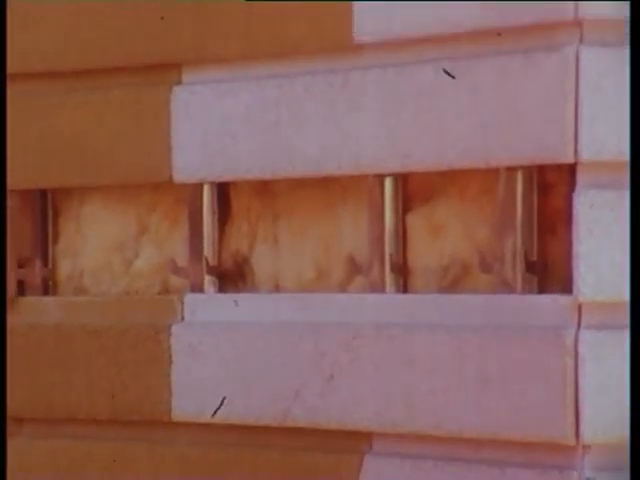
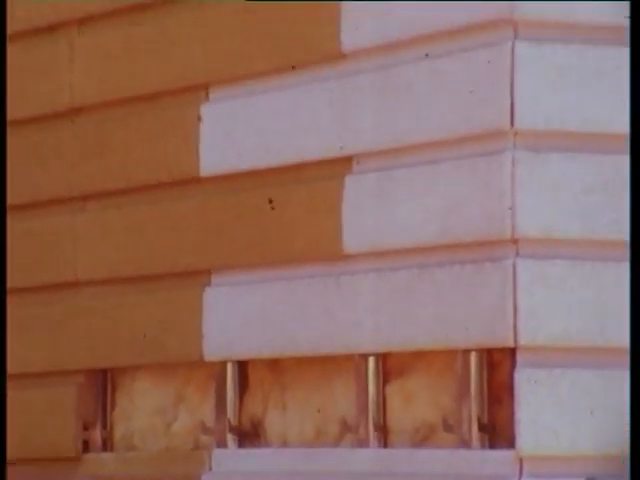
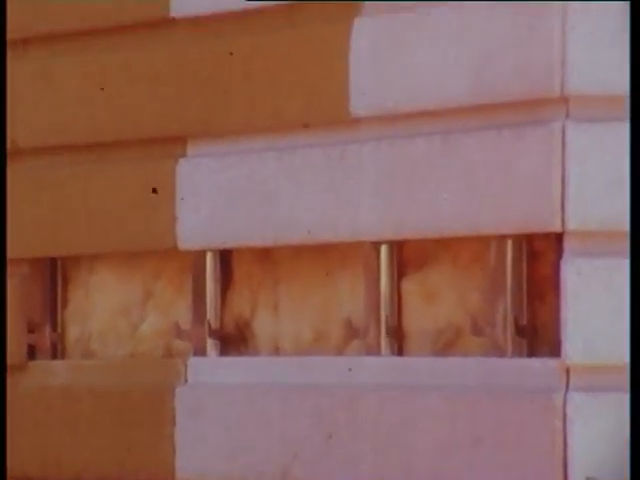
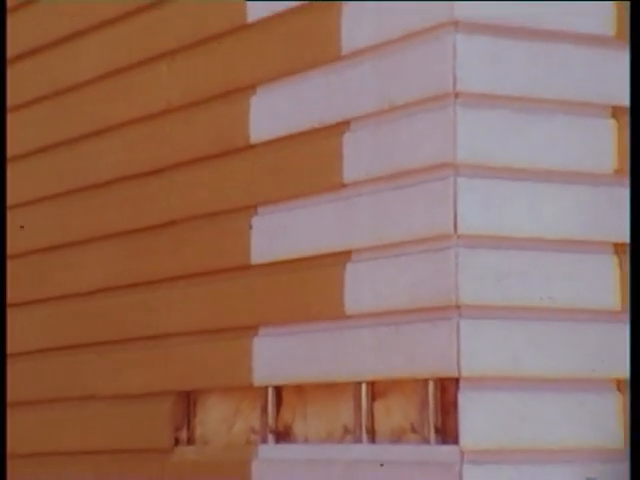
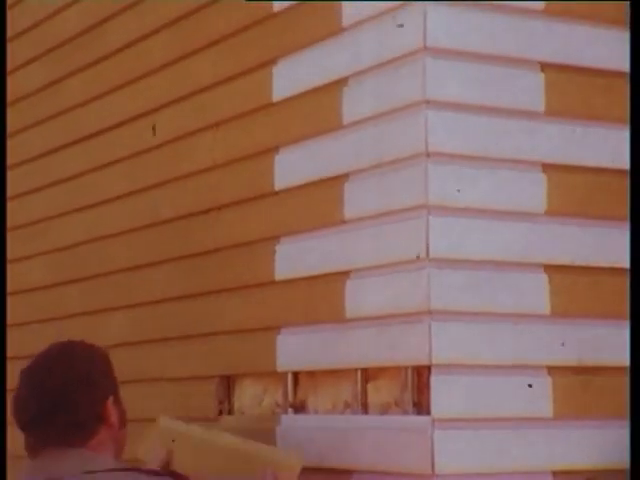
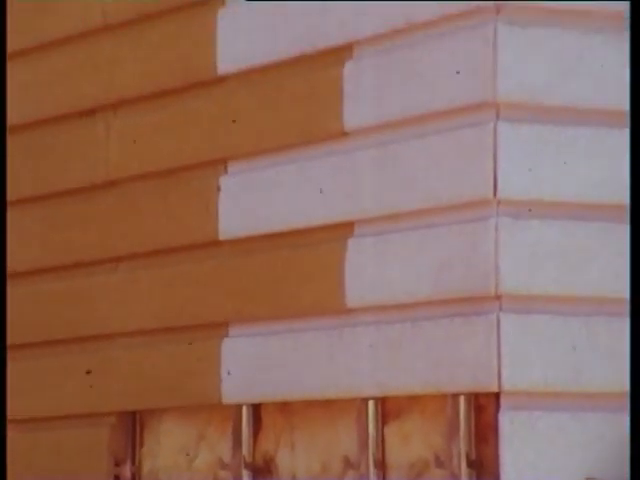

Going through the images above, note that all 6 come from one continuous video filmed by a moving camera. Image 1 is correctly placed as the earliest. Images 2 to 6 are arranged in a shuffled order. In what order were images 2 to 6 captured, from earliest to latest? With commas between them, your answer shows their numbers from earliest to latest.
3, 2, 6, 4, 5
